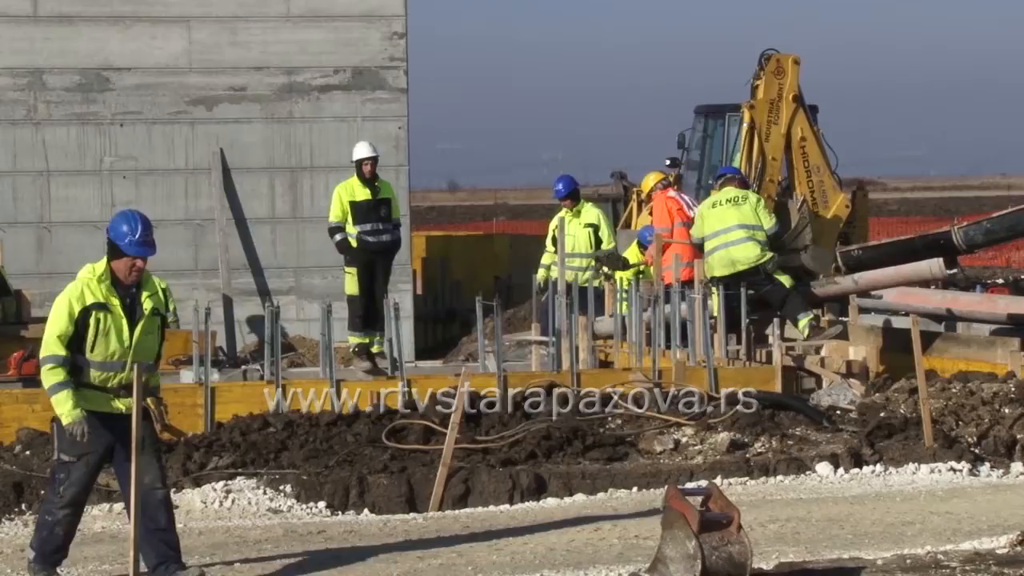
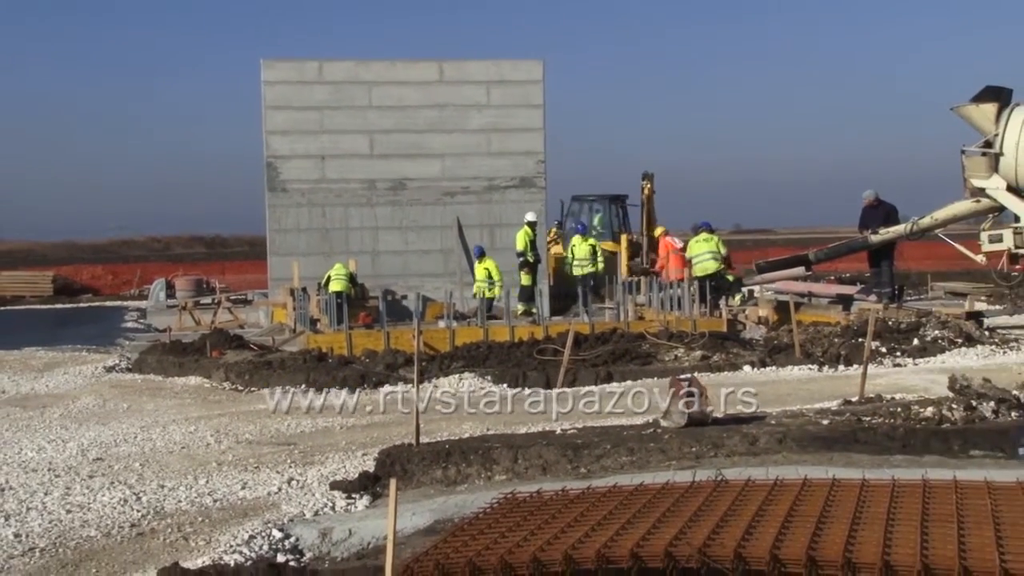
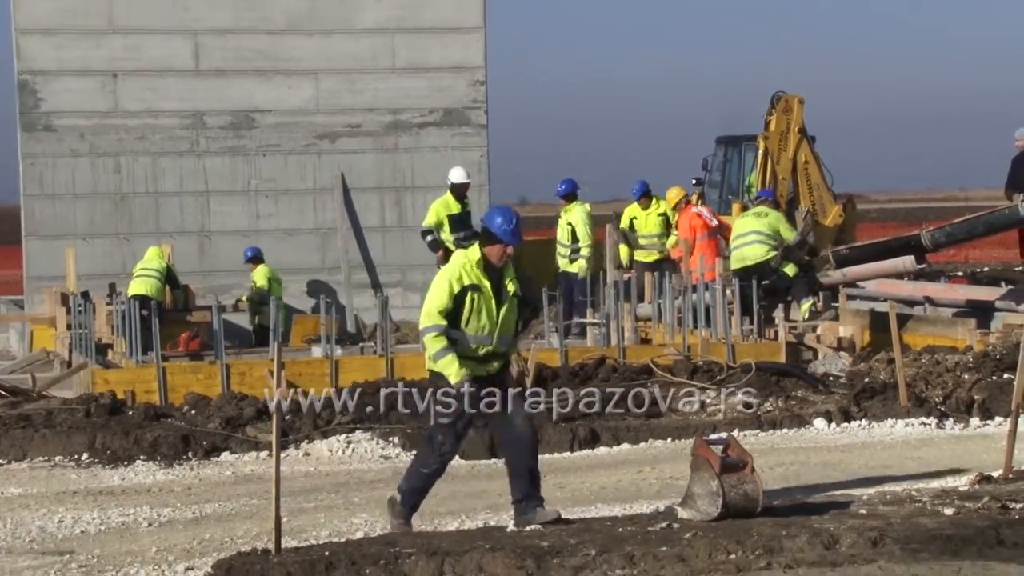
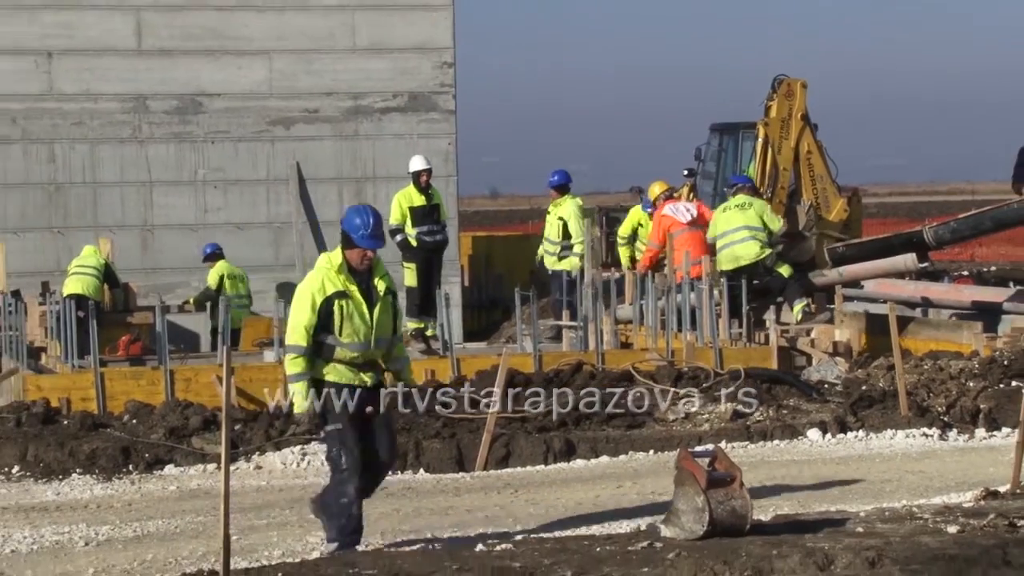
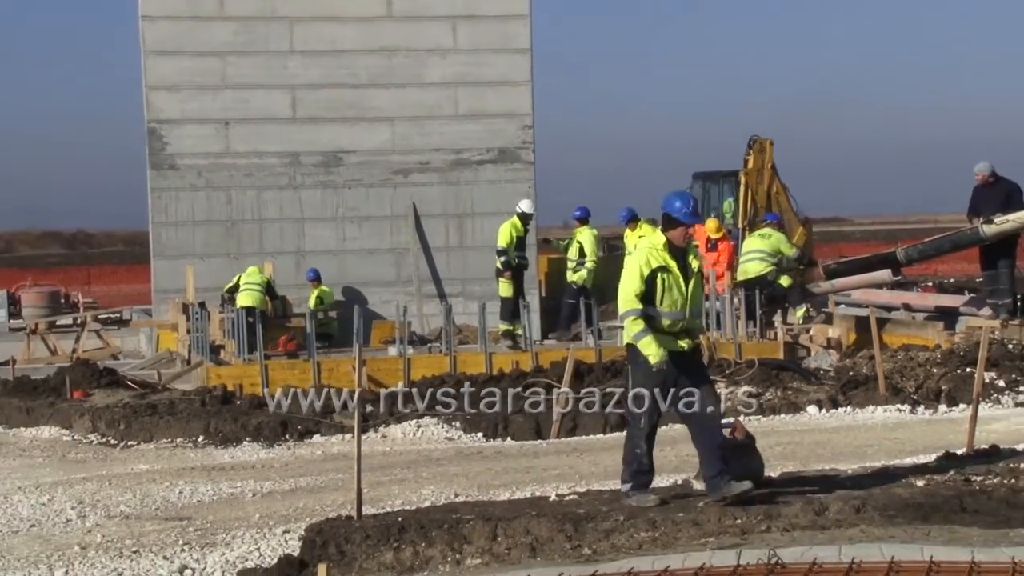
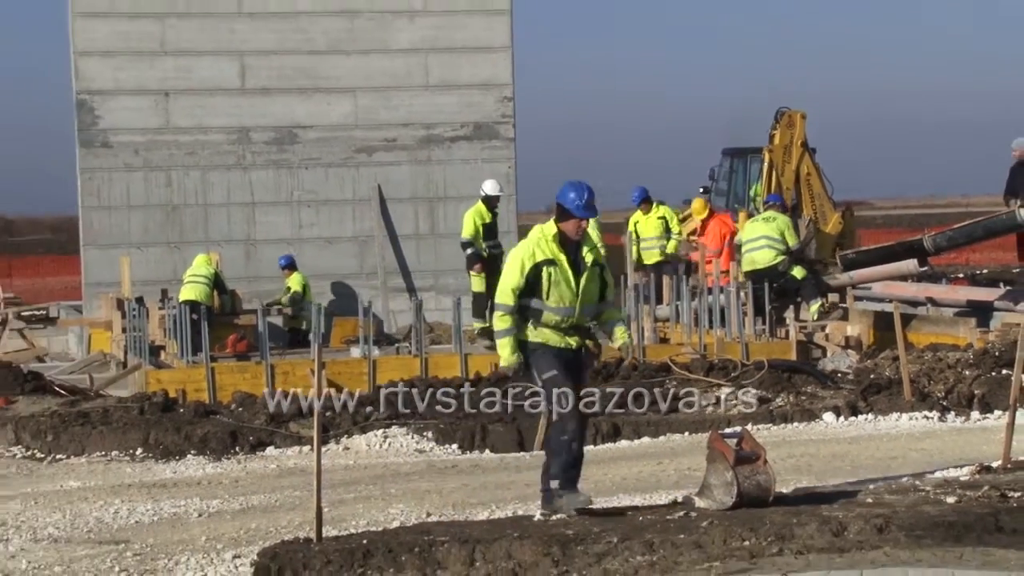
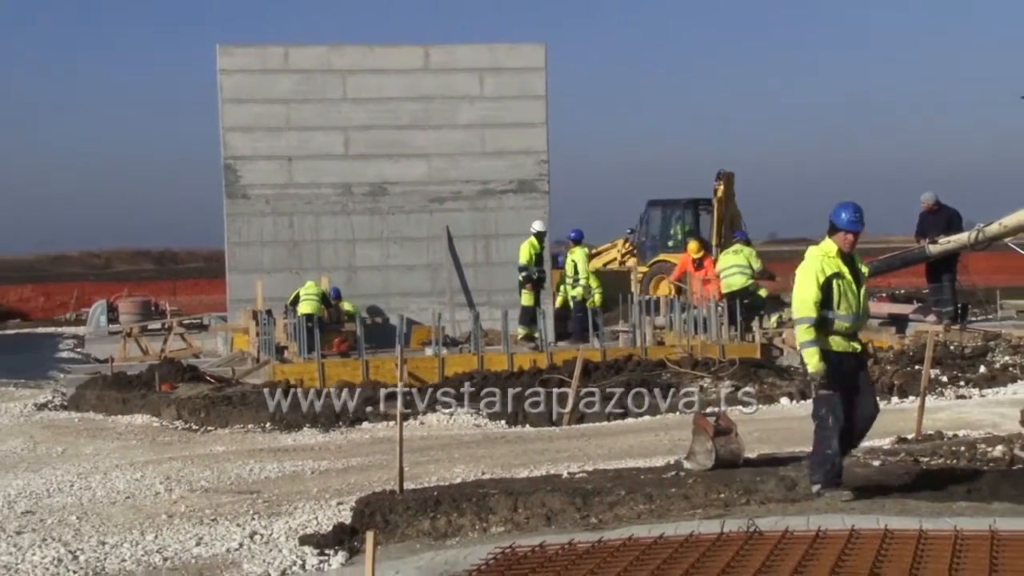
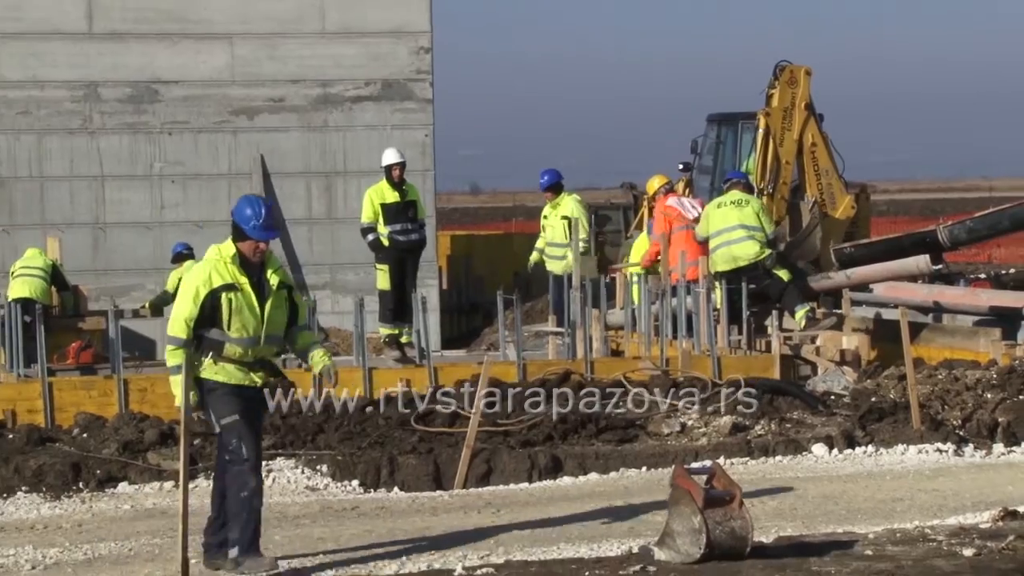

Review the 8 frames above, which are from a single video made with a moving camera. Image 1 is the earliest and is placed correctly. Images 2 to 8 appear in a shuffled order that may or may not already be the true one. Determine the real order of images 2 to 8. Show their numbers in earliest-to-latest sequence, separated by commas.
8, 4, 3, 6, 5, 7, 2
